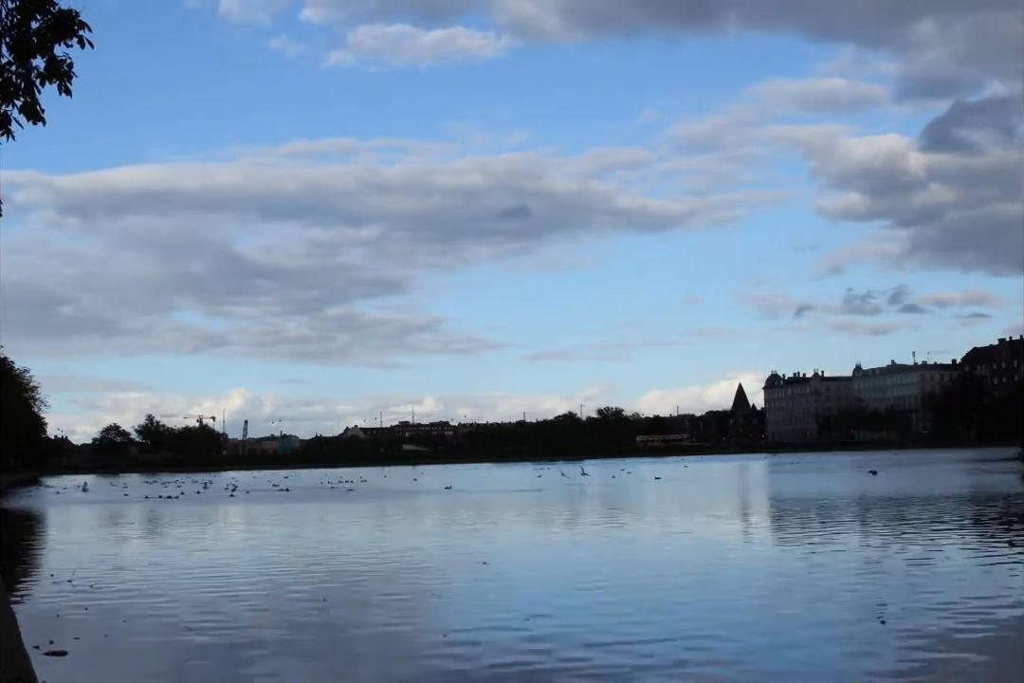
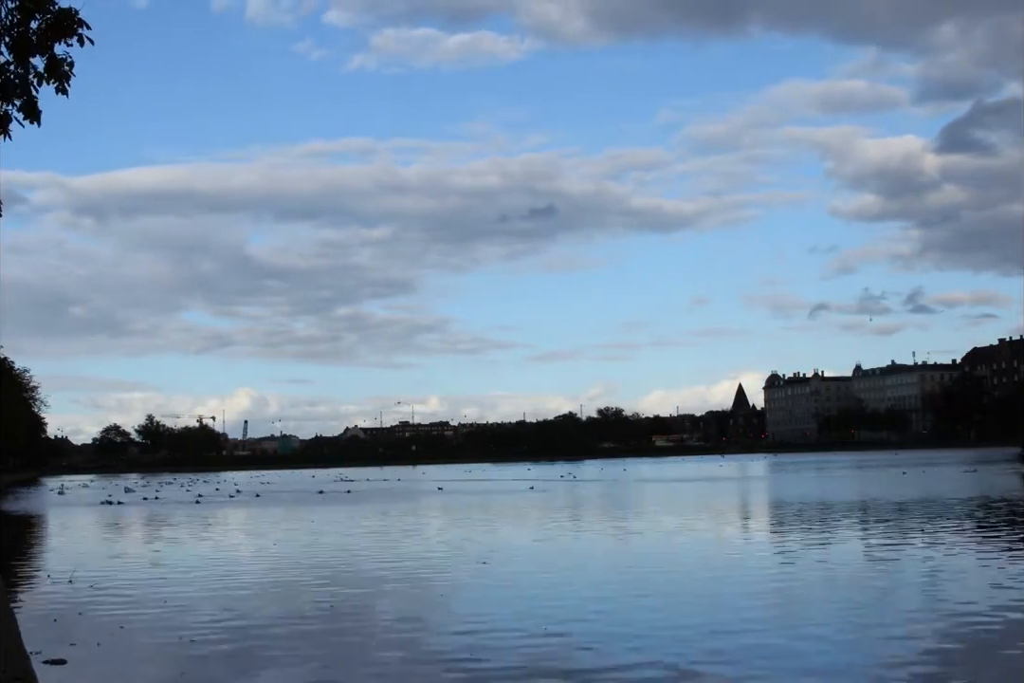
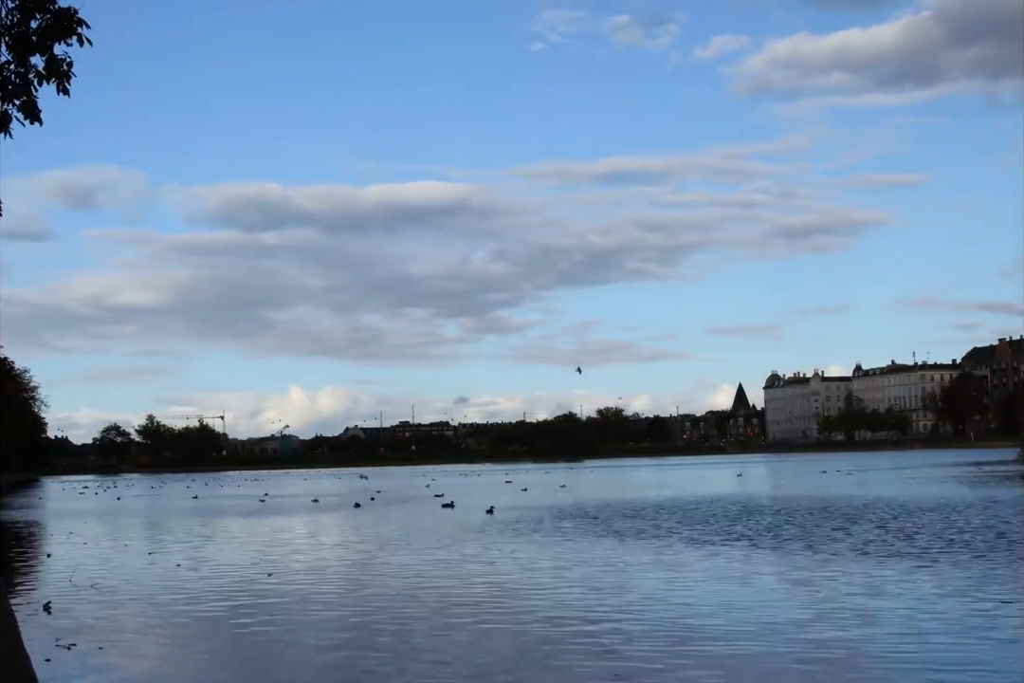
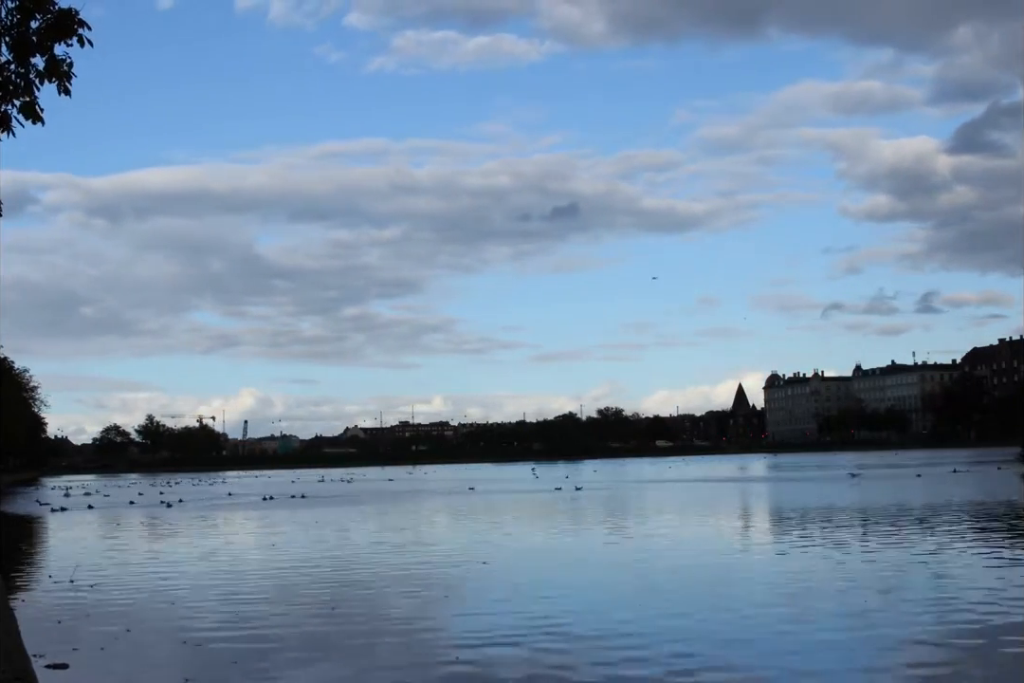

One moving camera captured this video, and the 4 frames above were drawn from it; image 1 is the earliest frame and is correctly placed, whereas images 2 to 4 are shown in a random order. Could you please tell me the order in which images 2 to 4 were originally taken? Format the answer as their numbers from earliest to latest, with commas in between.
2, 4, 3
